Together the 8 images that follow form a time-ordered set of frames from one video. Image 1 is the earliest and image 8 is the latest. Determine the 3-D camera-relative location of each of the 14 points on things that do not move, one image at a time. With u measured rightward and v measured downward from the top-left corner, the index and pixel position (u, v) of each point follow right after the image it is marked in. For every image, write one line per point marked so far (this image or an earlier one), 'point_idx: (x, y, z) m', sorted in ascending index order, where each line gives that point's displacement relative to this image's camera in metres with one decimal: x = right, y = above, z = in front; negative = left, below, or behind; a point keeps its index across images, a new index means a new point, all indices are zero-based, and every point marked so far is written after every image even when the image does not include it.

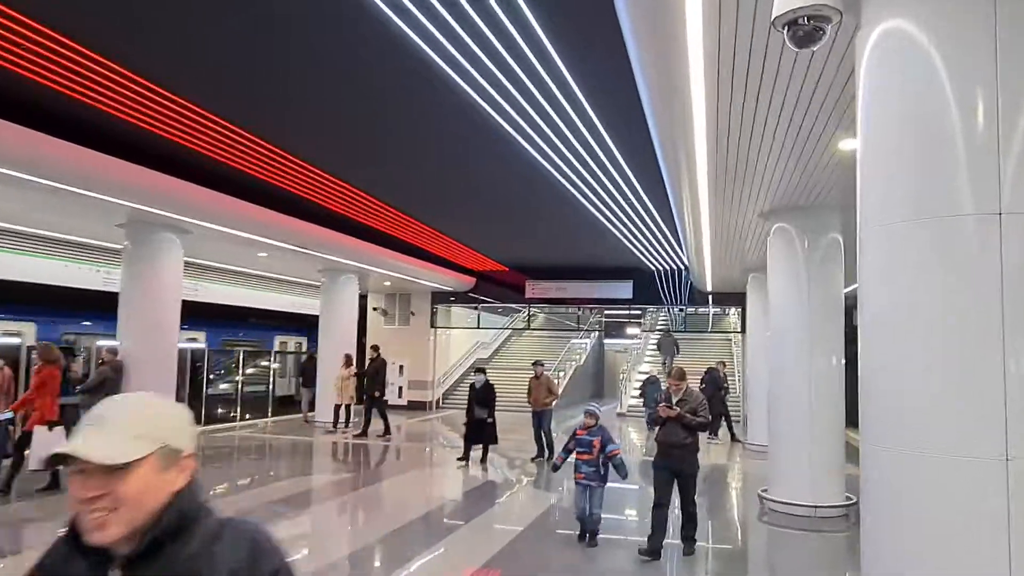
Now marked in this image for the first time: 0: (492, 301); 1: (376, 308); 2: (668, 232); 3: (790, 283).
0: (-0.5, -0.3, +18.3) m
1: (-3.4, -0.5, +18.5) m
2: (+3.0, +0.9, +14.4) m
3: (+2.7, 0.0, +7.2) m
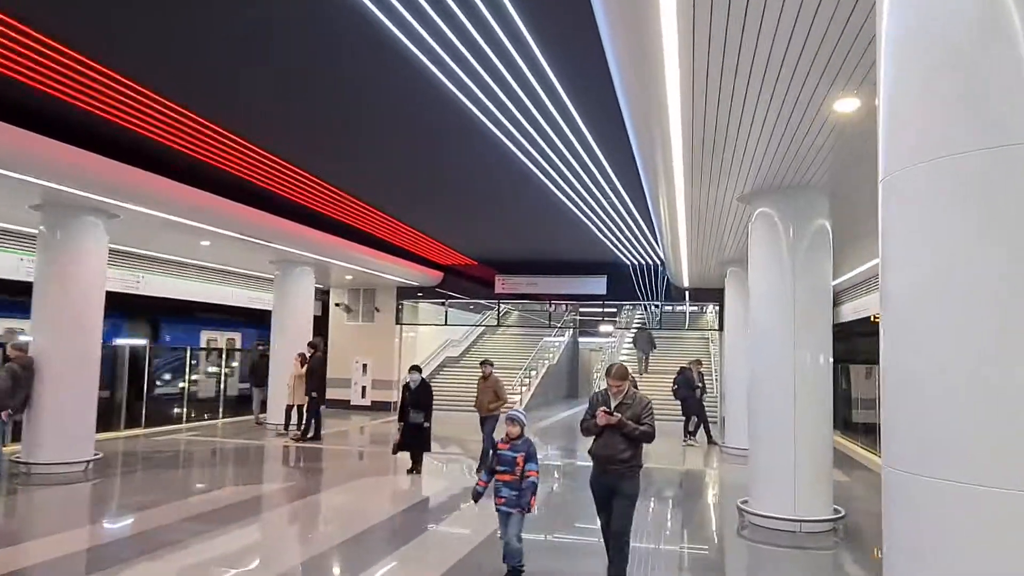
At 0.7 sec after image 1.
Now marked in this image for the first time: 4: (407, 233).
0: (-1.2, -0.2, +17.5) m
1: (-4.1, -0.4, +17.6) m
2: (+2.4, +1.0, +13.7) m
3: (+2.3, +0.1, +6.5) m
4: (-2.1, +1.0, +14.6) m
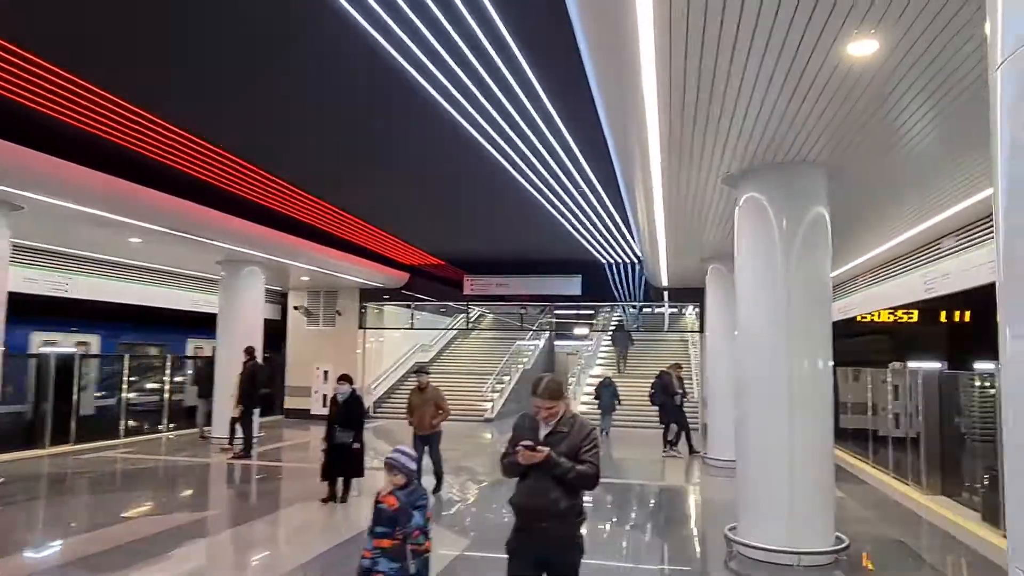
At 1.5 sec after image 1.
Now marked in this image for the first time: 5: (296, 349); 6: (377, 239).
0: (-1.9, -0.2, +16.6) m
1: (-4.8, -0.4, +16.6) m
2: (+1.9, +1.0, +12.8) m
3: (+1.9, +0.1, +5.7) m
4: (-2.7, +1.0, +13.7) m
5: (-4.8, -1.3, +16.5) m
6: (-2.5, +0.9, +14.1) m
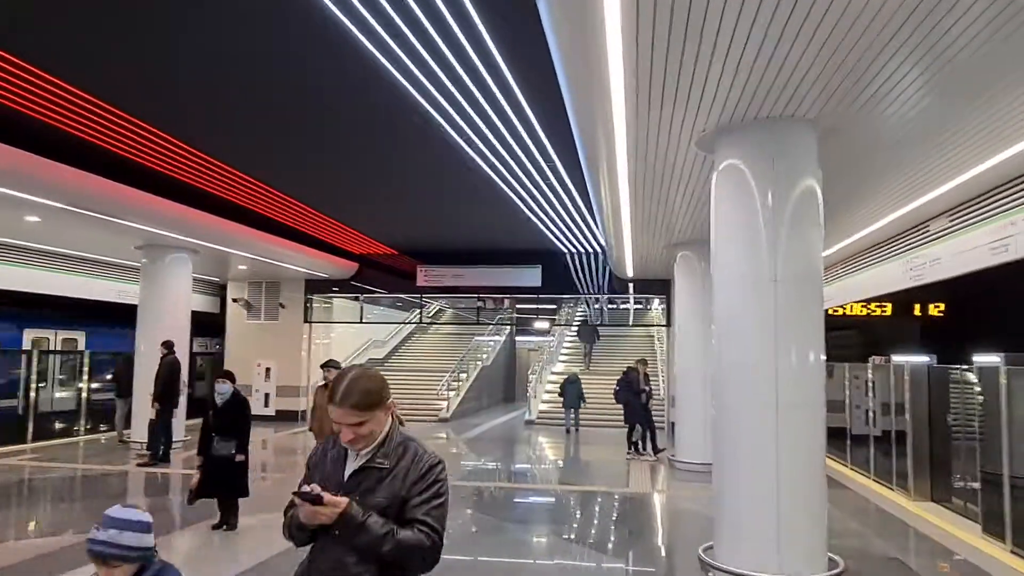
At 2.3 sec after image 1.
0: (-2.8, 0.0, +15.5) m
1: (-5.6, -0.2, +15.4) m
2: (+1.2, +1.2, +12.0) m
3: (+1.5, +0.2, +4.8) m
4: (-3.4, +1.1, +12.6) m
5: (-5.7, -1.2, +15.4) m
6: (-3.3, +1.1, +13.0) m
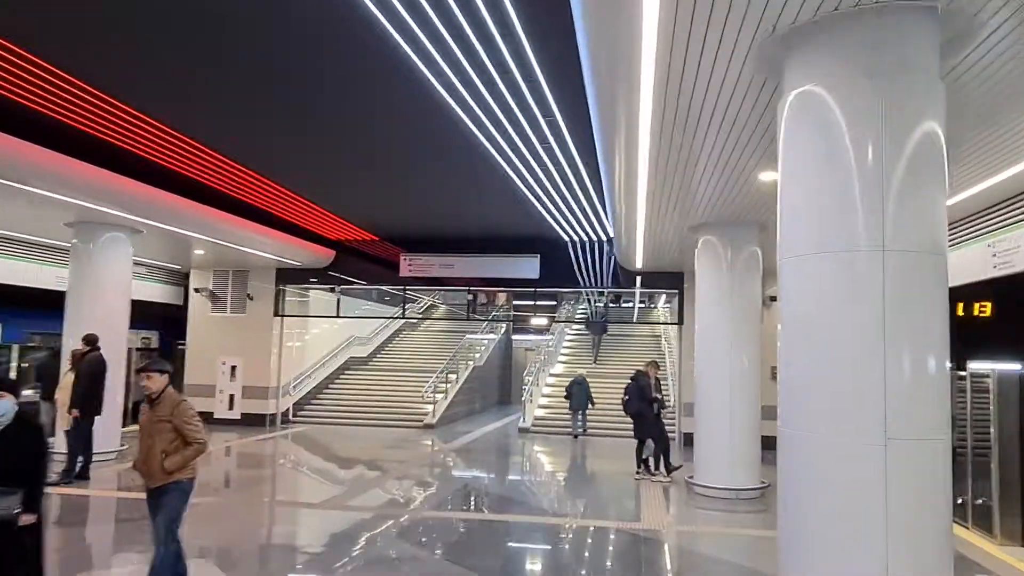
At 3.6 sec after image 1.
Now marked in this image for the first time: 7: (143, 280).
0: (-2.9, +0.1, +14.0) m
1: (-5.8, 0.0, +13.9) m
2: (+1.1, +1.3, +10.5) m
3: (+1.4, +0.3, +3.3) m
4: (-3.5, +1.3, +11.1) m
5: (-5.8, -1.0, +13.9) m
6: (-3.4, +1.3, +11.5) m
7: (-6.6, +0.2, +13.5) m
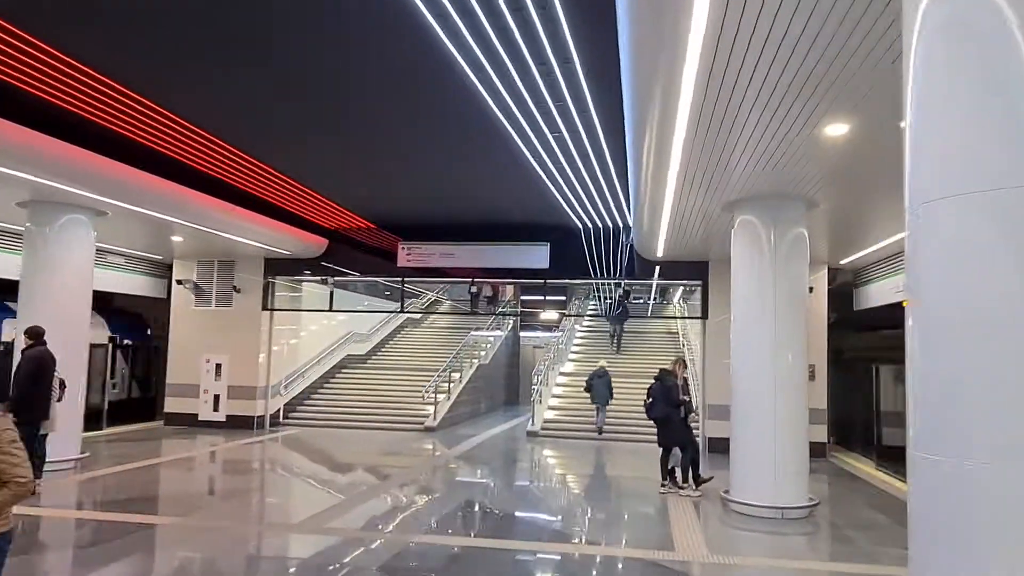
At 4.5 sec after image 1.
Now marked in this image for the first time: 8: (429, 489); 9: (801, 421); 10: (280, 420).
0: (-2.7, +0.3, +13.0) m
1: (-5.6, +0.1, +12.9) m
2: (+1.2, +1.5, +9.4) m
3: (+1.4, +0.5, +2.3) m
4: (-3.4, +1.5, +10.1) m
5: (-5.7, -0.8, +12.9) m
6: (-3.3, +1.4, +10.5) m
7: (-6.5, +0.3, +12.5) m
8: (-1.1, -2.7, +10.0) m
9: (+2.6, -1.2, +6.7) m
10: (-4.2, -2.4, +13.5) m
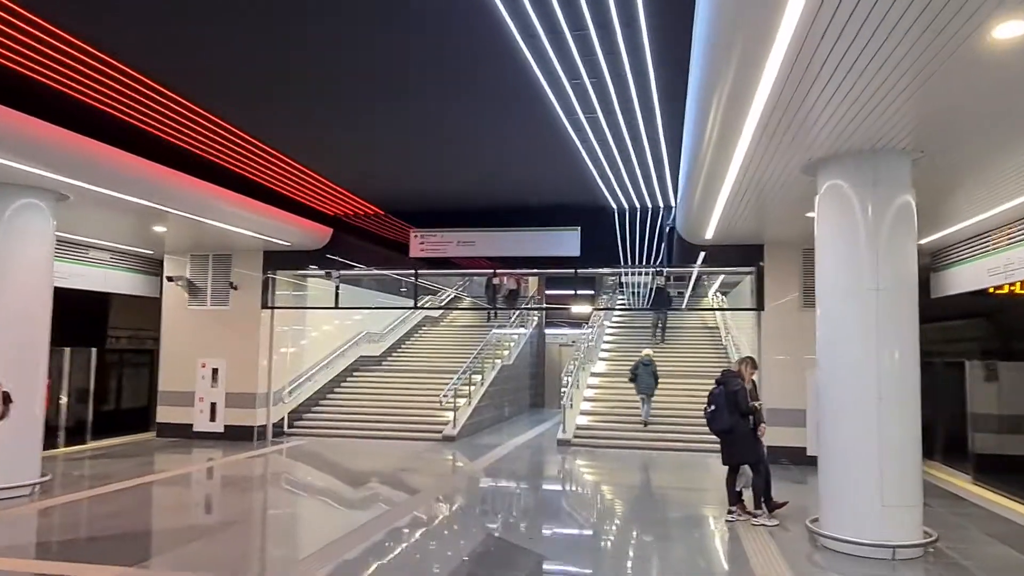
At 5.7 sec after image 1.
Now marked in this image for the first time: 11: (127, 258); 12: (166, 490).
0: (-2.3, +0.4, +11.7) m
1: (-5.2, +0.1, +11.7) m
2: (+1.4, +1.6, +8.1) m
3: (+1.5, +0.6, +0.9) m
4: (-3.1, +1.5, +8.8) m
5: (-5.2, -0.8, +11.7) m
6: (-3.0, +1.5, +9.3) m
7: (-6.1, +0.3, +11.4) m
8: (-0.7, -2.6, +8.8) m
9: (+2.8, -1.0, +5.4) m
10: (-3.7, -2.3, +12.3) m
11: (-6.0, +0.5, +11.8) m
12: (-4.3, -2.5, +9.3) m
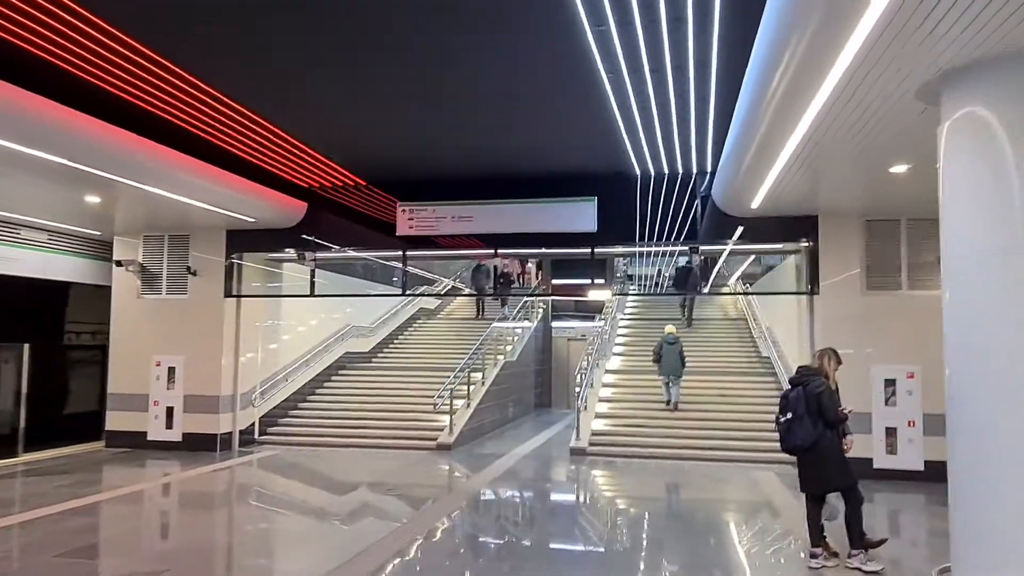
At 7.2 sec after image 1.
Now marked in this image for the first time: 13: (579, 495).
0: (-2.3, +0.6, +10.2) m
1: (-5.2, +0.3, +10.2) m
2: (+1.5, +1.8, +6.5) m
3: (+1.6, +0.8, -0.7) m
4: (-3.0, +1.7, +7.3) m
5: (-5.2, -0.6, +10.2) m
6: (-2.9, +1.6, +7.7) m
7: (-6.1, +0.5, +9.8) m
8: (-0.7, -2.4, +7.2) m
9: (+2.9, -0.8, +3.8) m
10: (-3.6, -2.1, +10.7) m
11: (-5.9, +0.6, +10.2) m
12: (-4.2, -2.3, +7.7) m
13: (+0.7, -2.4, +8.3) m
